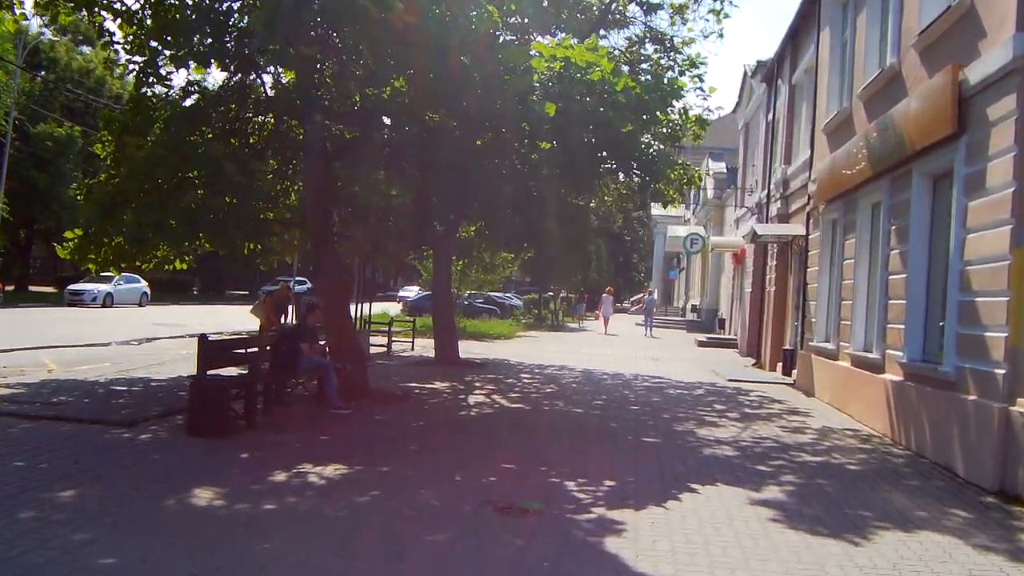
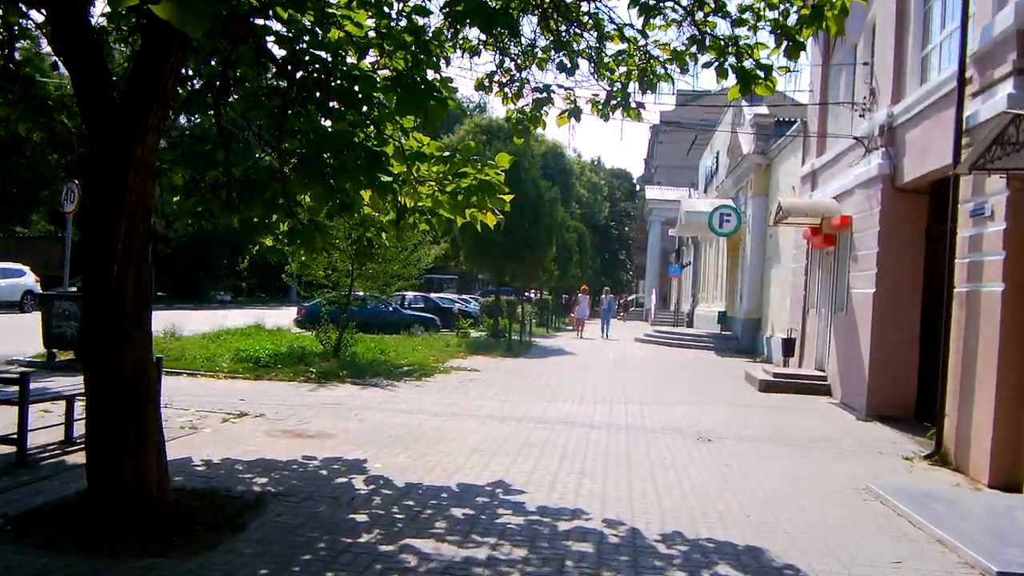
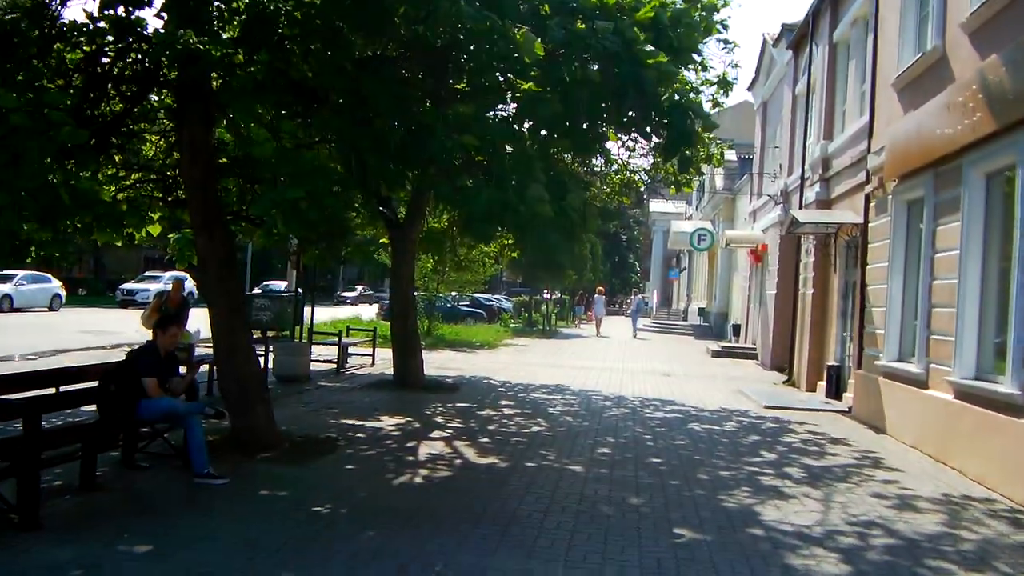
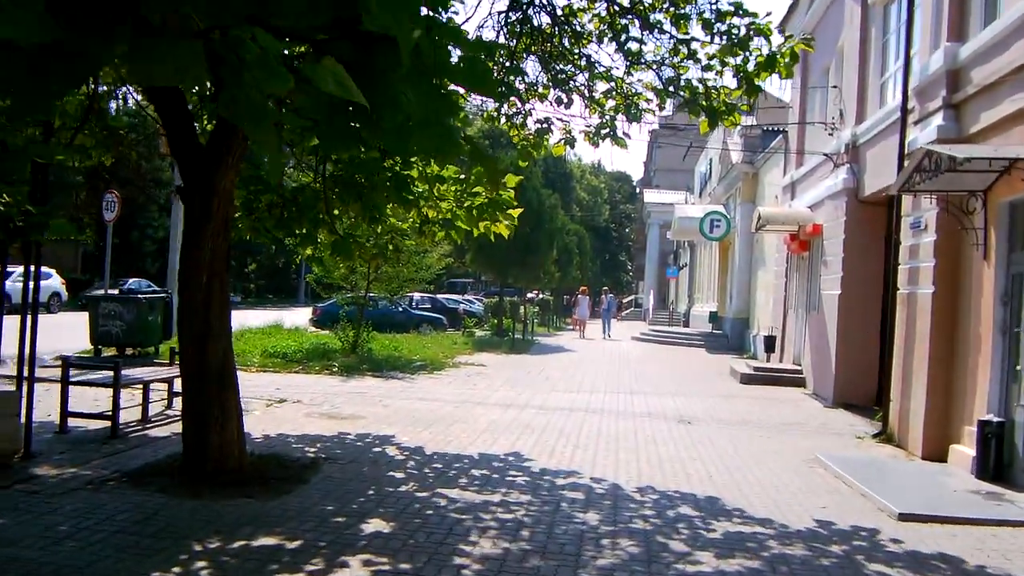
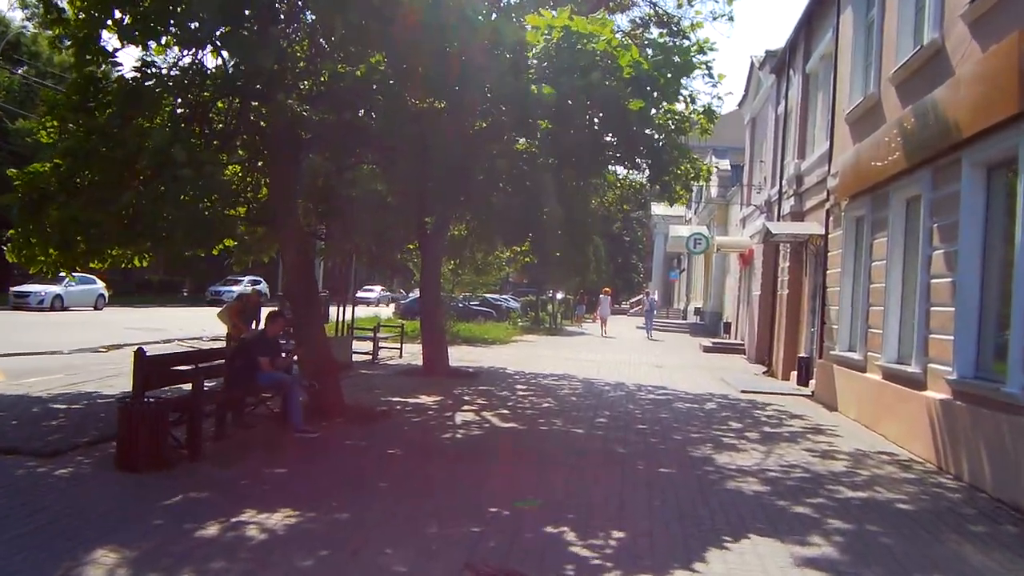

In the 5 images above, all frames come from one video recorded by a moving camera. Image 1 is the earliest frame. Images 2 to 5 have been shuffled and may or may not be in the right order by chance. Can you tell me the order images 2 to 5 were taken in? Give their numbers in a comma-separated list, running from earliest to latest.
5, 3, 4, 2
